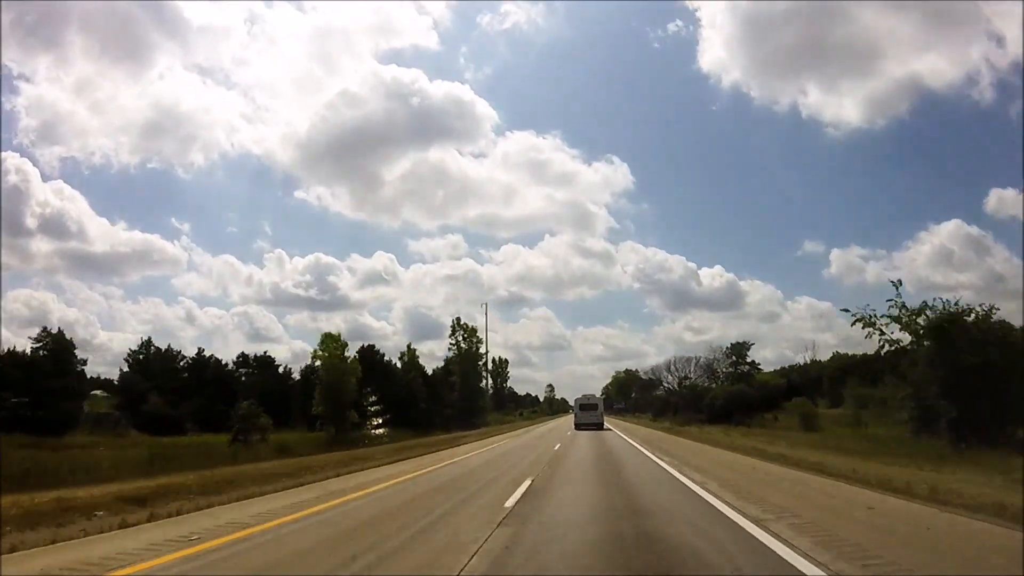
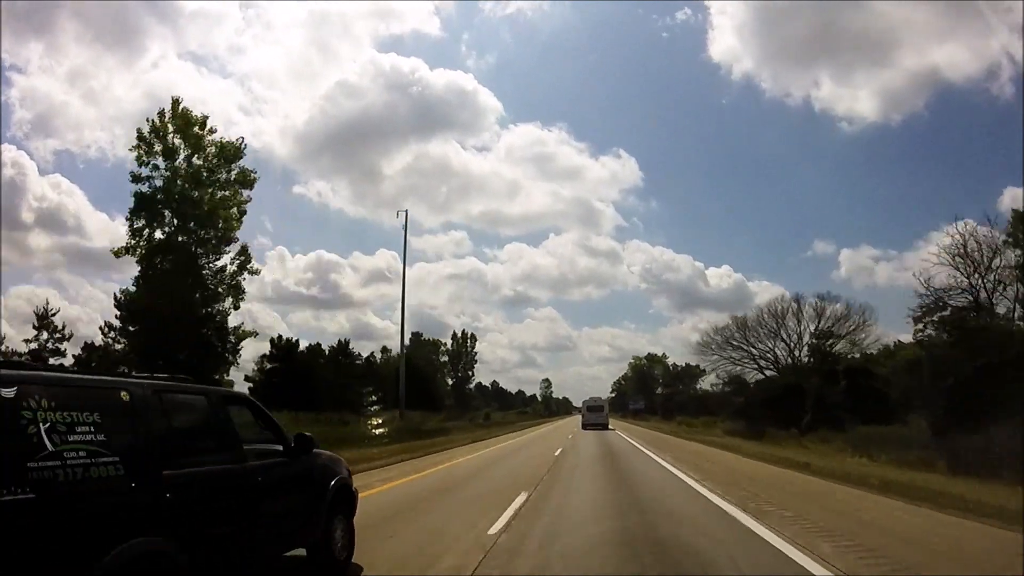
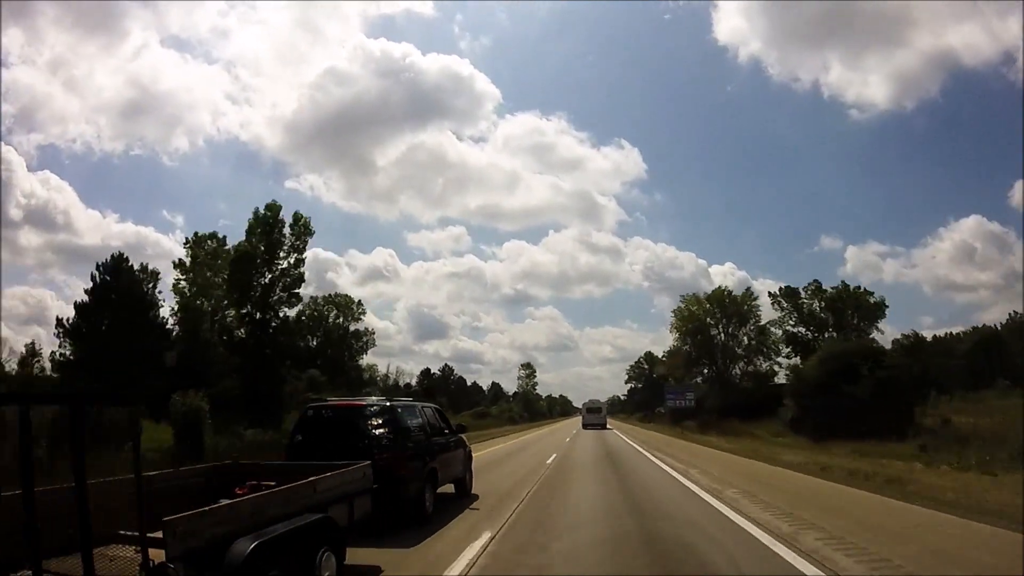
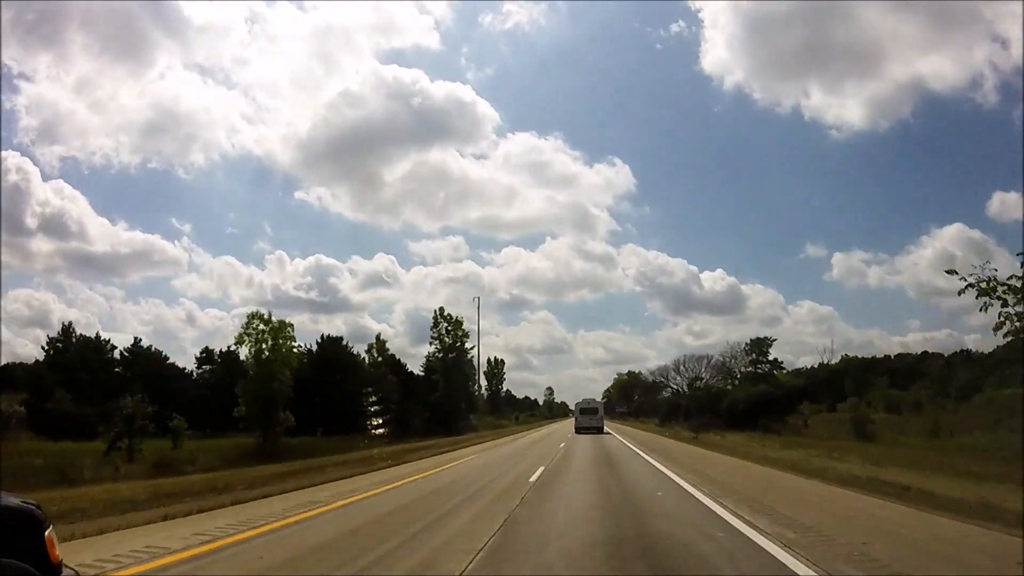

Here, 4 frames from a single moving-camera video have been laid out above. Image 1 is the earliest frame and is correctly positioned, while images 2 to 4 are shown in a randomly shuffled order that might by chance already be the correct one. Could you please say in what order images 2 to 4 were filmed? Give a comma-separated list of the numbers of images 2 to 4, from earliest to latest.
4, 2, 3
